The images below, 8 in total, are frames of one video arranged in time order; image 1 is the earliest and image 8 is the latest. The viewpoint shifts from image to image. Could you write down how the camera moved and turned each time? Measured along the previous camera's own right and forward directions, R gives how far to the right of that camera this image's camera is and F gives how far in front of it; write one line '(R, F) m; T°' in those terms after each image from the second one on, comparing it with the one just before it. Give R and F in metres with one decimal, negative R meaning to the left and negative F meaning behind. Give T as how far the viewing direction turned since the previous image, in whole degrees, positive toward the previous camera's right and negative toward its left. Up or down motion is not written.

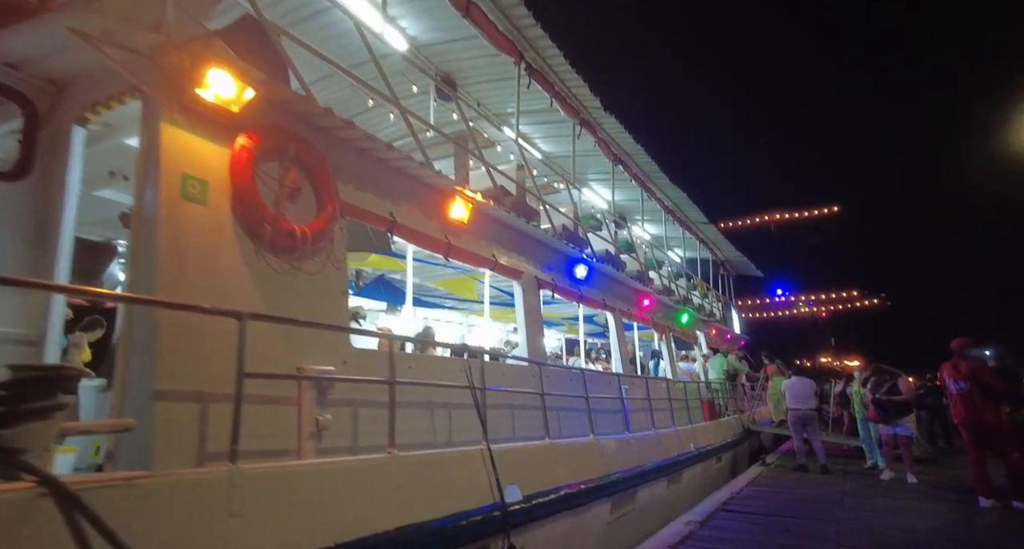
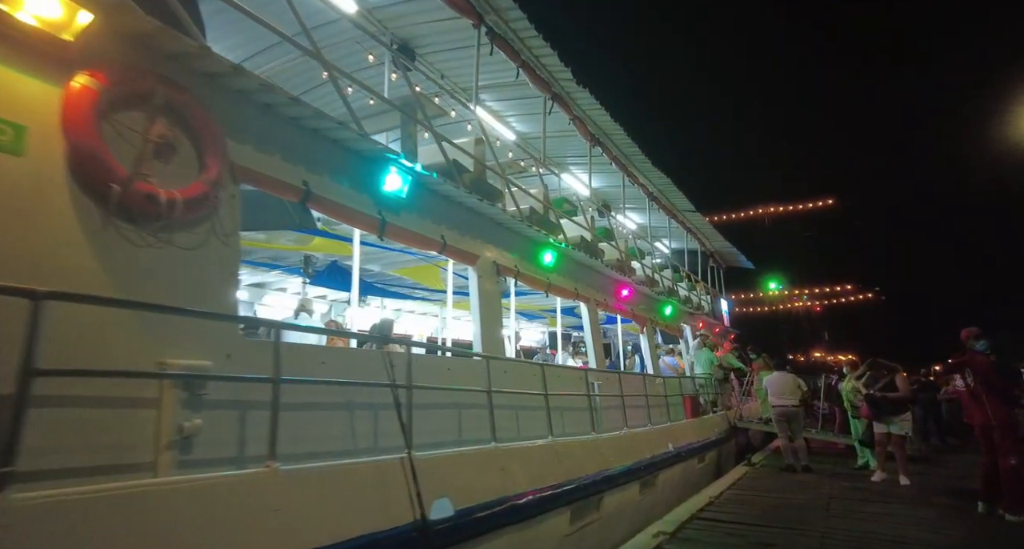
(+0.4, +0.7) m; 0°
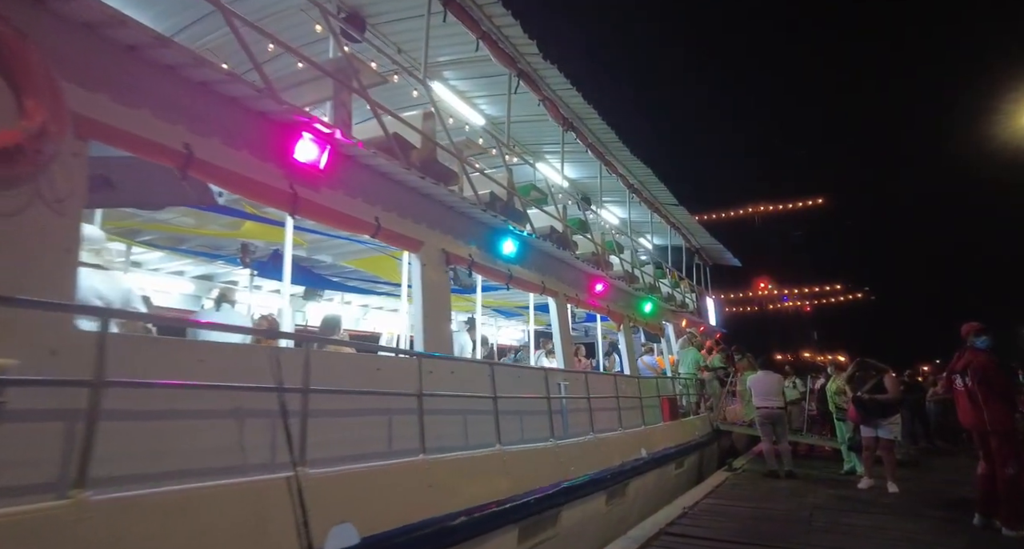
(+0.4, +0.7) m; +1°
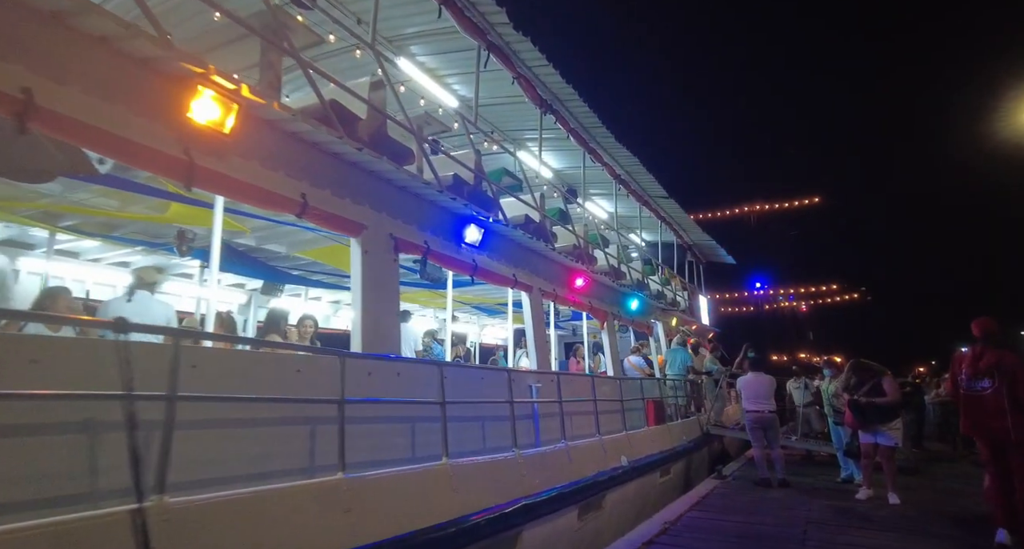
(+0.3, +0.7) m; 0°
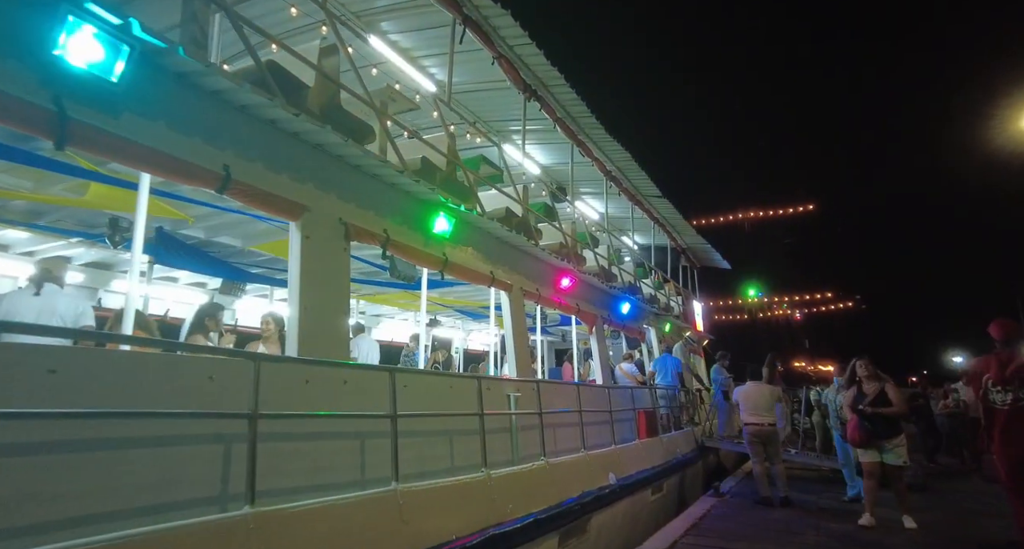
(+0.2, +0.7) m; +1°
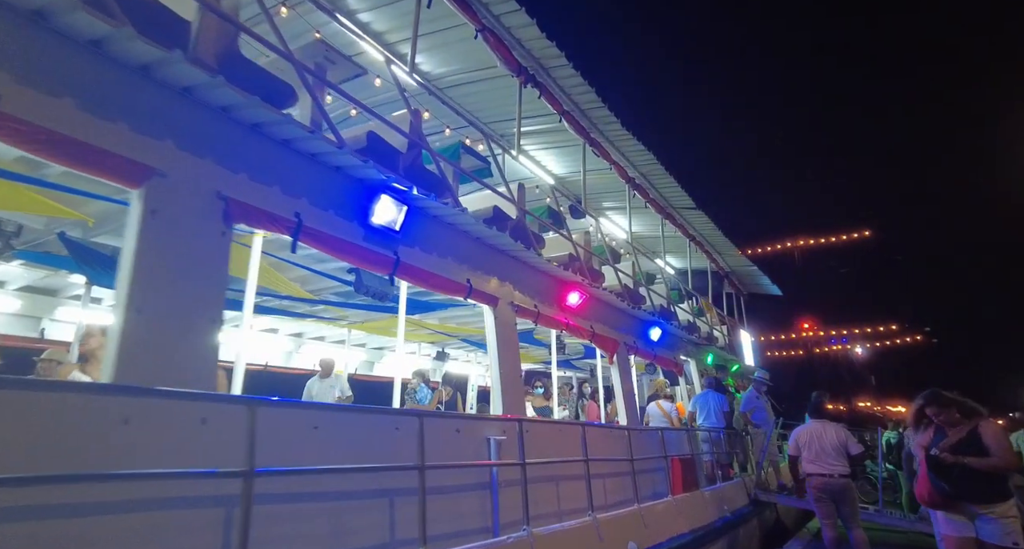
(+0.5, +1.4) m; -4°
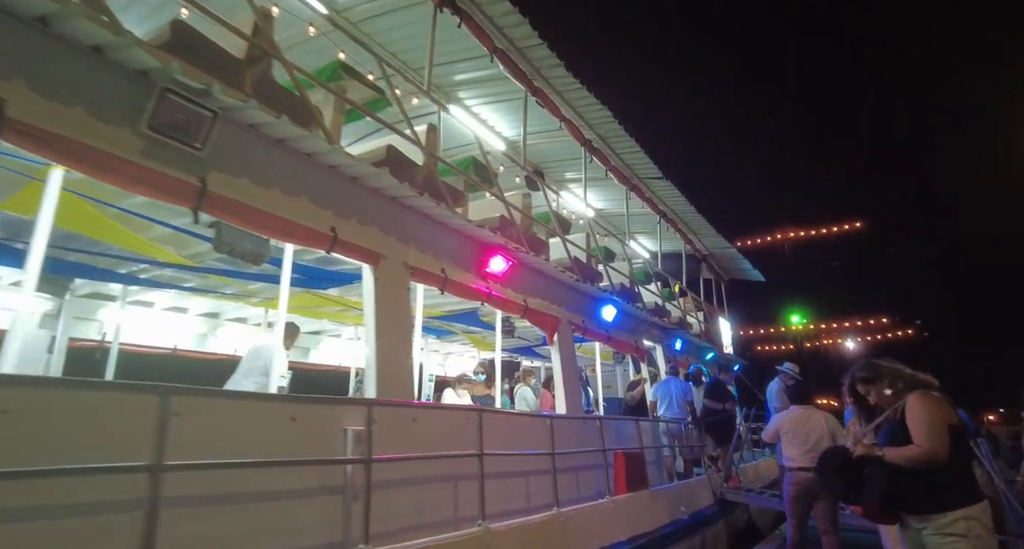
(+0.8, +1.1) m; +1°
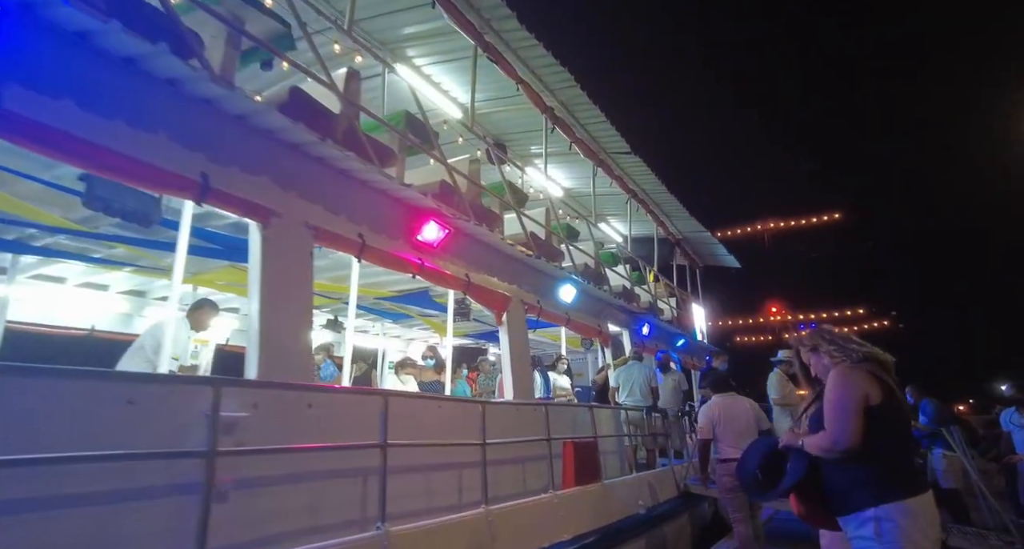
(+0.4, +0.7) m; +2°
